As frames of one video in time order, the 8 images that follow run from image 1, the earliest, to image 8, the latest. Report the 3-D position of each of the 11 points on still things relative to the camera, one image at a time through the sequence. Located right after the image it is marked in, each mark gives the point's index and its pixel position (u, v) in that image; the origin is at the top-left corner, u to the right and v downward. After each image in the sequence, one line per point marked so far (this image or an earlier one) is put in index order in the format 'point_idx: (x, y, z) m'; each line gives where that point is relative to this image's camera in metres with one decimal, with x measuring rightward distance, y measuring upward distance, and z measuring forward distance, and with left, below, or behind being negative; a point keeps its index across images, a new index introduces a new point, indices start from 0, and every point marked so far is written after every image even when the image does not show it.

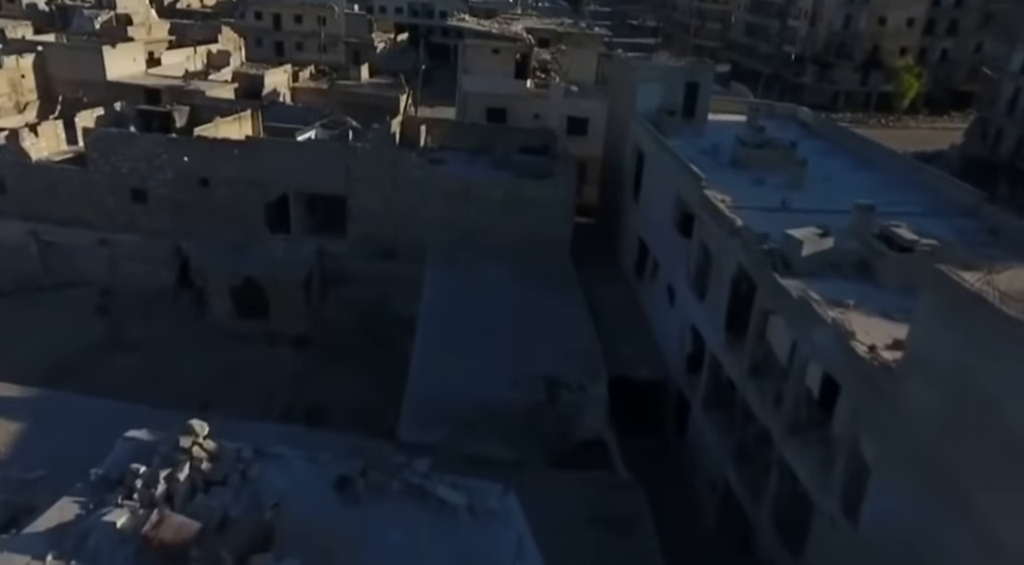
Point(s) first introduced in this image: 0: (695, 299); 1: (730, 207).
0: (+3.8, -0.4, +17.3) m
1: (+4.4, +1.5, +16.8) m
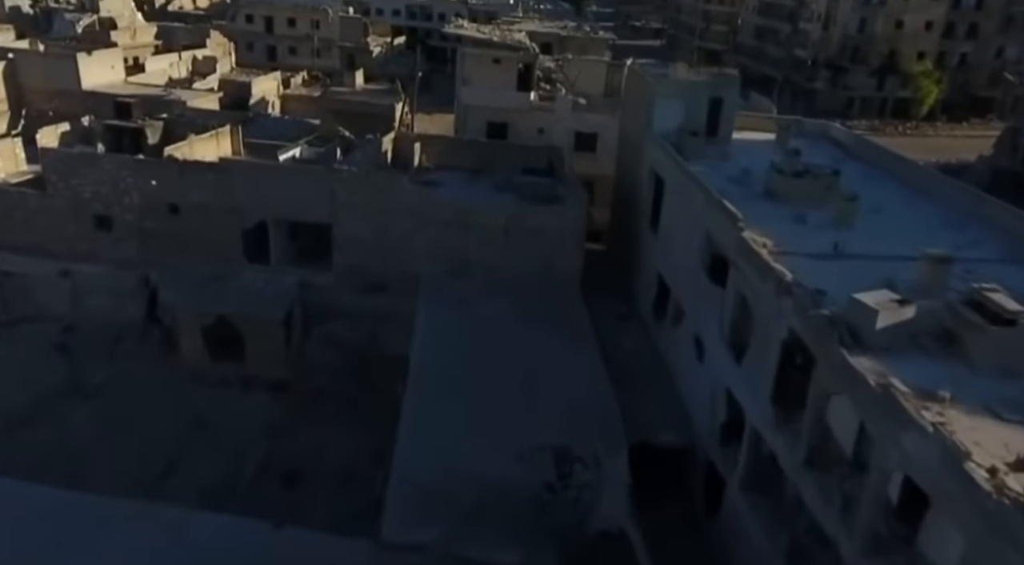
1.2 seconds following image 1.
0: (+3.9, -1.4, +14.8) m
1: (+4.5, +0.5, +14.3) m
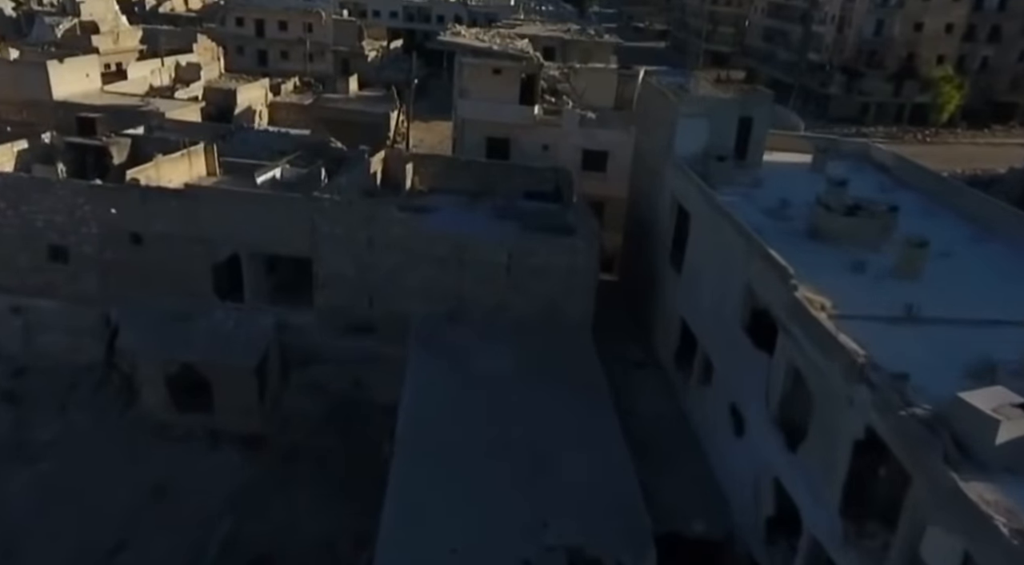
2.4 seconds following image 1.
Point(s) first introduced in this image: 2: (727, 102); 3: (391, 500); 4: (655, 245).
0: (+4.0, -2.4, +12.2) m
1: (+4.6, -0.5, +11.8) m
2: (+4.9, +4.1, +18.8) m
3: (-2.0, -3.5, +13.6) m
4: (+3.4, +0.9, +19.8) m
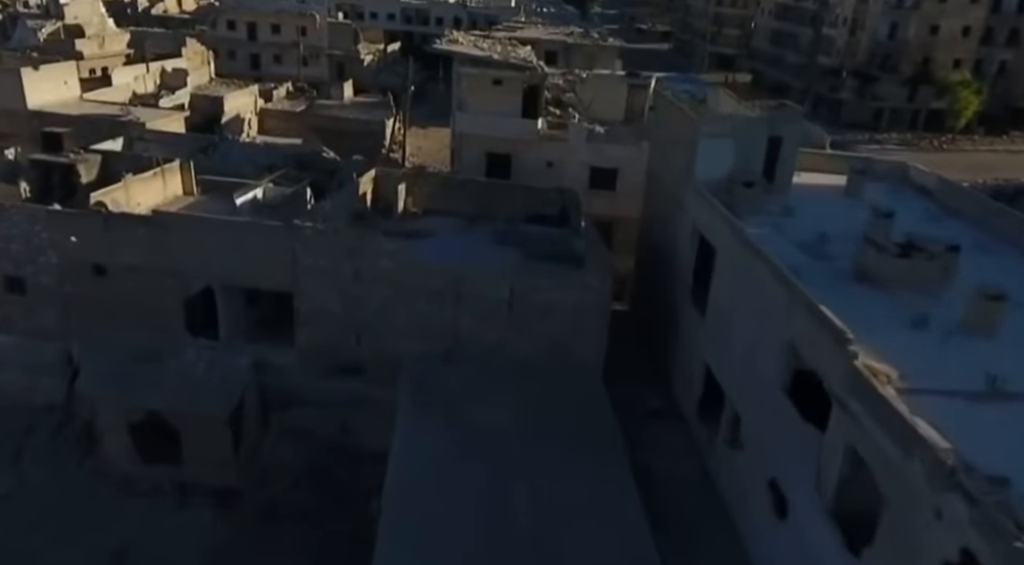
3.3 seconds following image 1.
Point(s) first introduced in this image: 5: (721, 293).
0: (+4.0, -3.2, +10.3) m
1: (+4.6, -1.3, +9.8) m
2: (+4.9, +3.3, +16.8) m
3: (-1.9, -4.3, +11.6) m
4: (+3.5, +0.1, +17.8) m
5: (+3.8, -0.2, +15.2) m
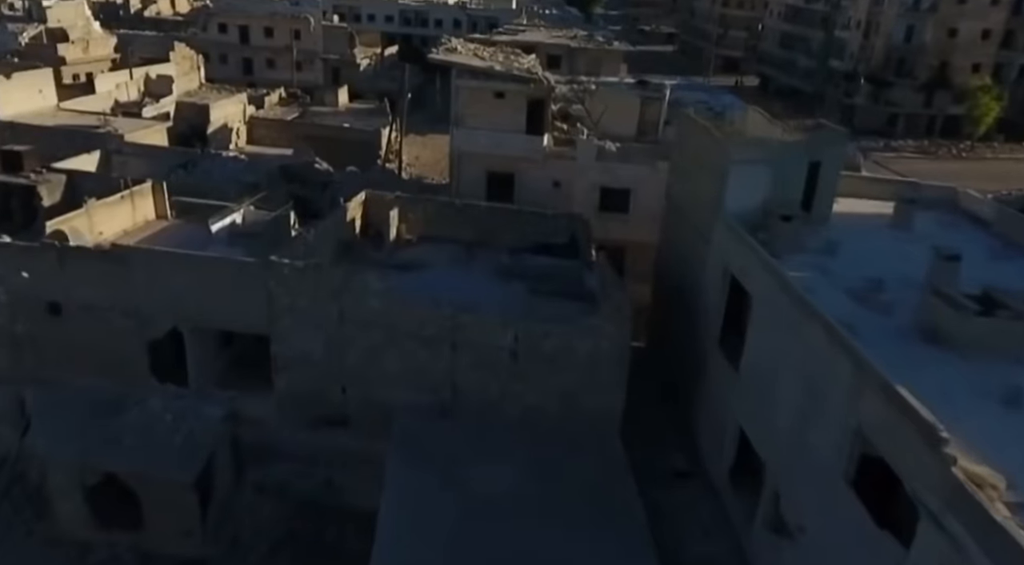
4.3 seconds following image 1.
0: (+4.1, -4.0, +8.2) m
1: (+4.7, -2.1, +7.8) m
2: (+5.0, +2.5, +14.8) m
3: (-1.9, -5.2, +9.6) m
4: (+3.6, -0.8, +15.8) m
5: (+3.9, -1.0, +13.2) m
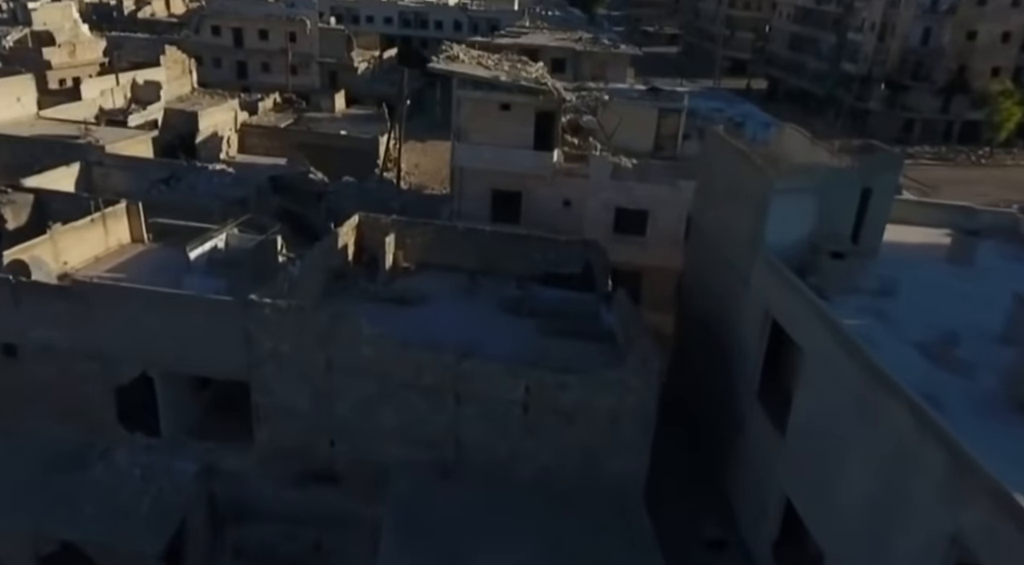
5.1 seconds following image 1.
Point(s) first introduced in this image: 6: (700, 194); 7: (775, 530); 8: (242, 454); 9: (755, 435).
0: (+4.3, -4.7, +6.4) m
1: (+4.9, -2.8, +6.0) m
2: (+5.2, +1.8, +13.0) m
3: (-1.7, -5.9, +7.8) m
4: (+3.8, -1.5, +14.0) m
5: (+4.1, -1.7, +11.4) m
6: (+3.8, +1.8, +16.5) m
7: (+3.9, -3.6, +12.2) m
8: (-4.9, -3.1, +15.0) m
9: (+3.8, -2.4, +13.0) m
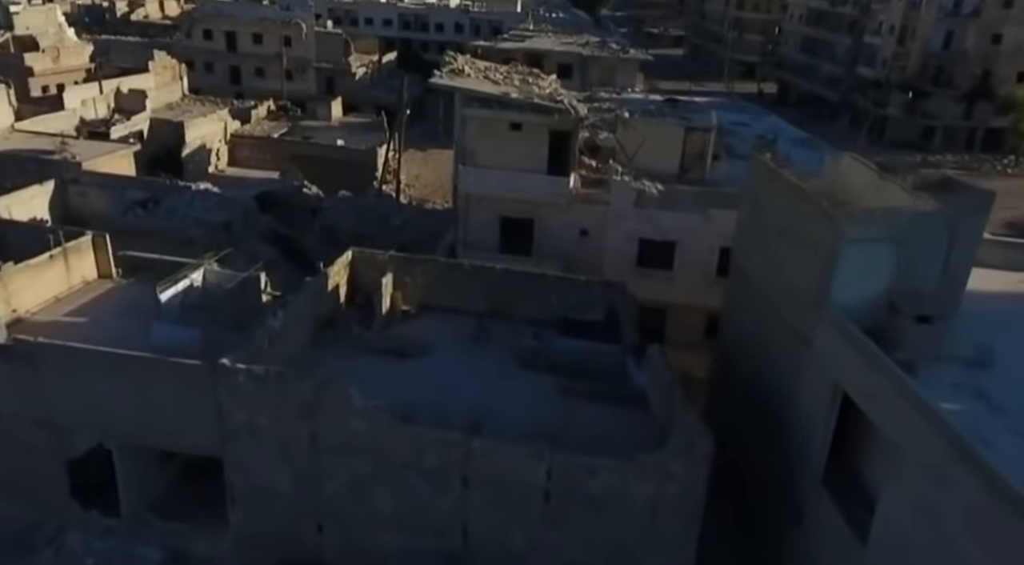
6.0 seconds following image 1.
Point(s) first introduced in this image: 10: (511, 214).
0: (+4.5, -5.6, +4.3) m
1: (+5.1, -3.7, +3.9) m
2: (+5.4, +0.9, +10.9) m
3: (-1.4, -6.8, +5.7) m
4: (+4.0, -2.3, +11.9) m
5: (+4.4, -2.6, +9.3) m
6: (+4.1, +0.9, +14.4) m
7: (+4.2, -4.5, +10.1) m
8: (-4.6, -4.0, +12.9) m
9: (+4.1, -3.2, +10.9) m
10: (0.0, +1.6, +18.7) m
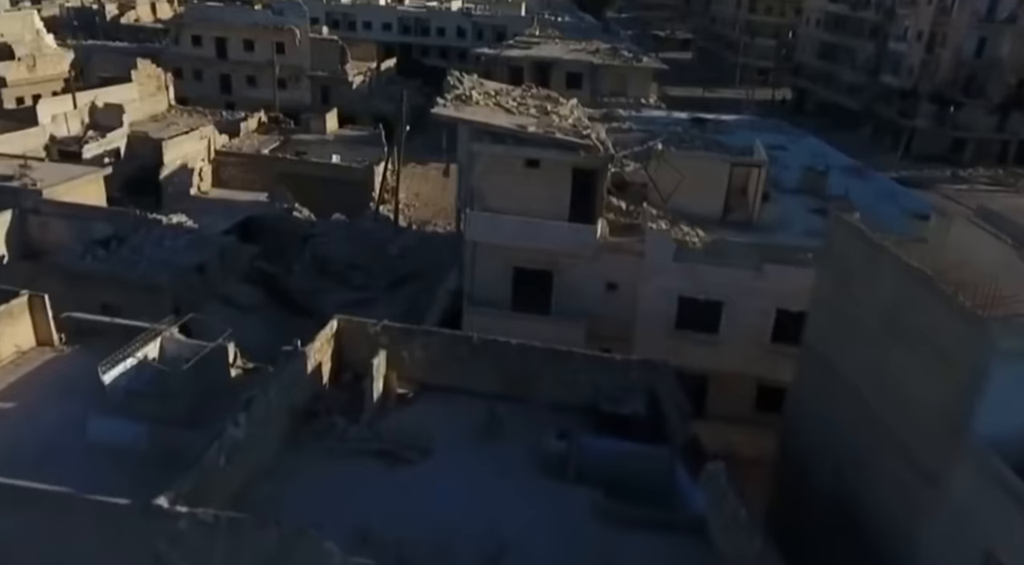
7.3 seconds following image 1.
0: (+4.8, -6.9, +1.5) m
1: (+5.4, -4.9, +1.0) m
2: (+5.7, -0.4, +8.0) m
3: (-1.1, -8.0, +2.9) m
4: (+4.3, -3.6, +9.1) m
5: (+4.7, -3.8, +6.4) m
6: (+4.4, -0.3, +11.5) m
7: (+4.5, -5.7, +7.3) m
8: (-4.3, -5.2, +10.1) m
9: (+4.4, -4.5, +8.1) m
10: (+0.3, +0.3, +15.9) m
